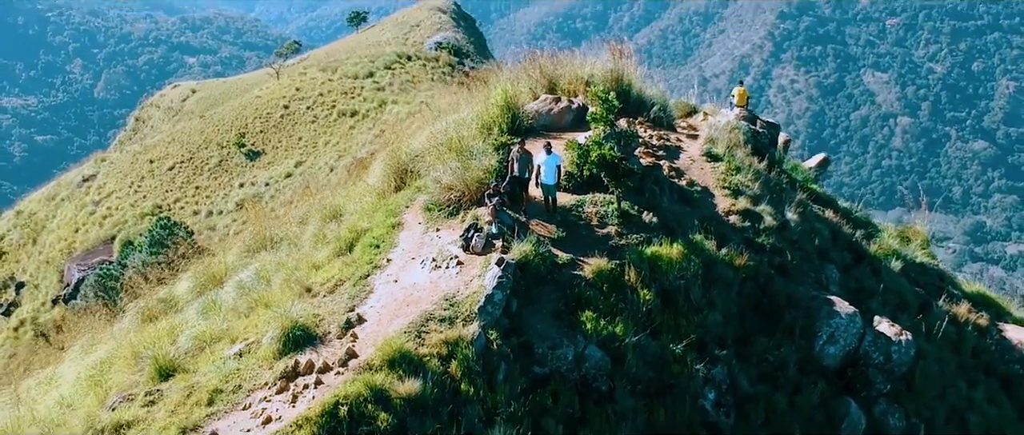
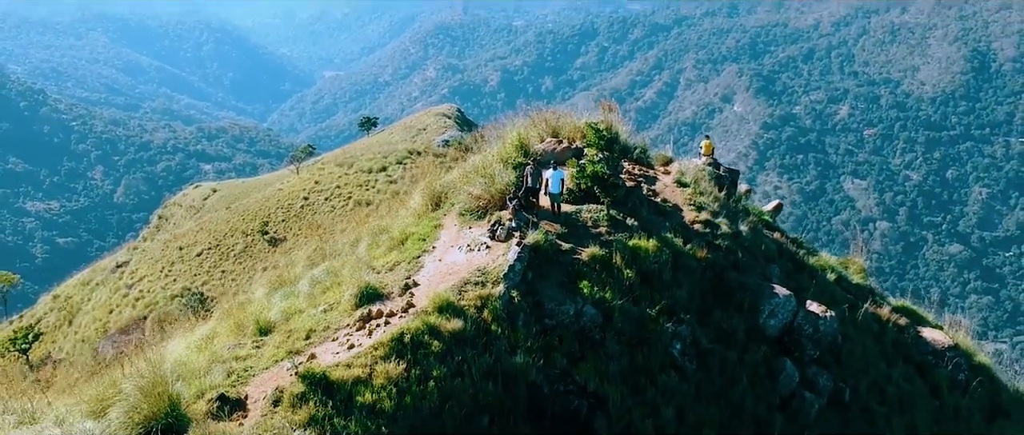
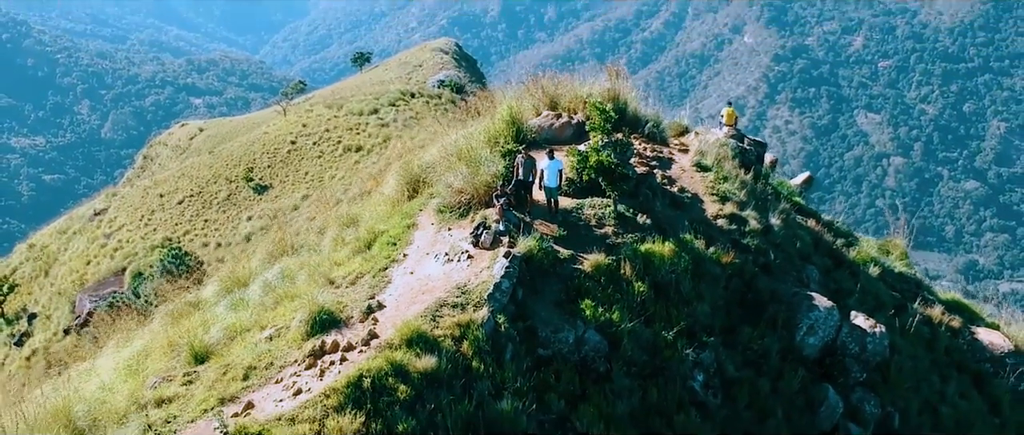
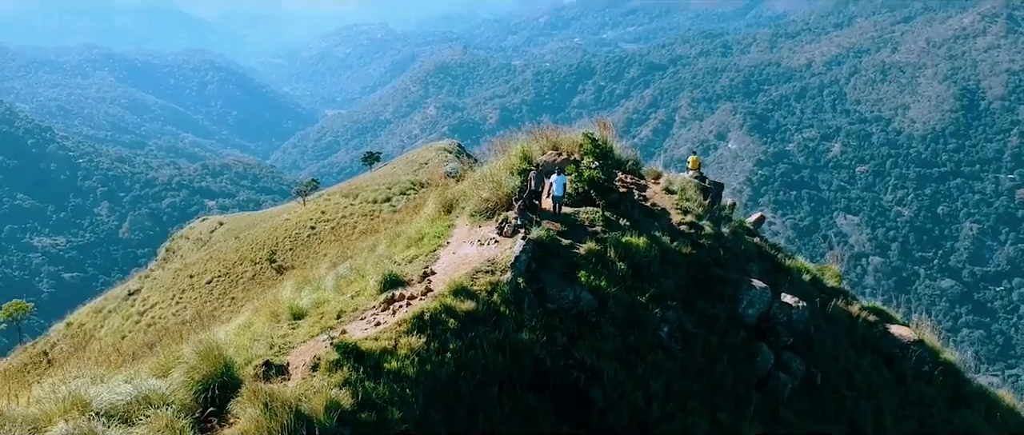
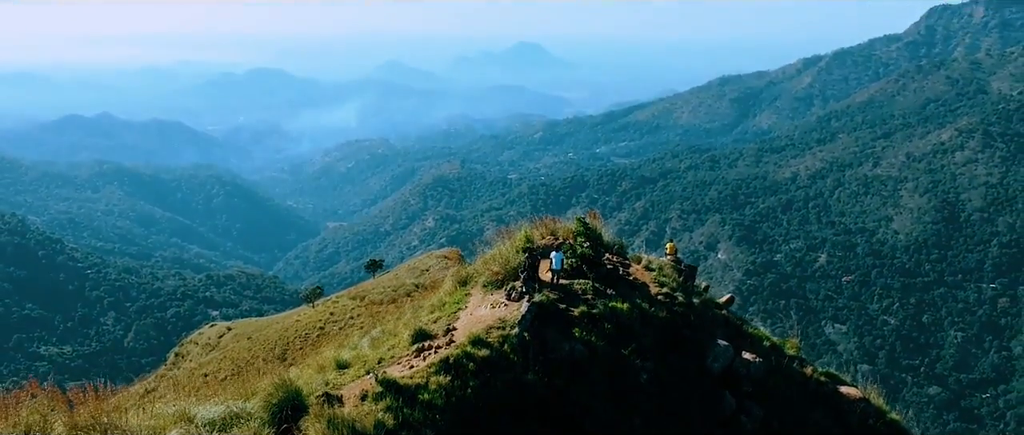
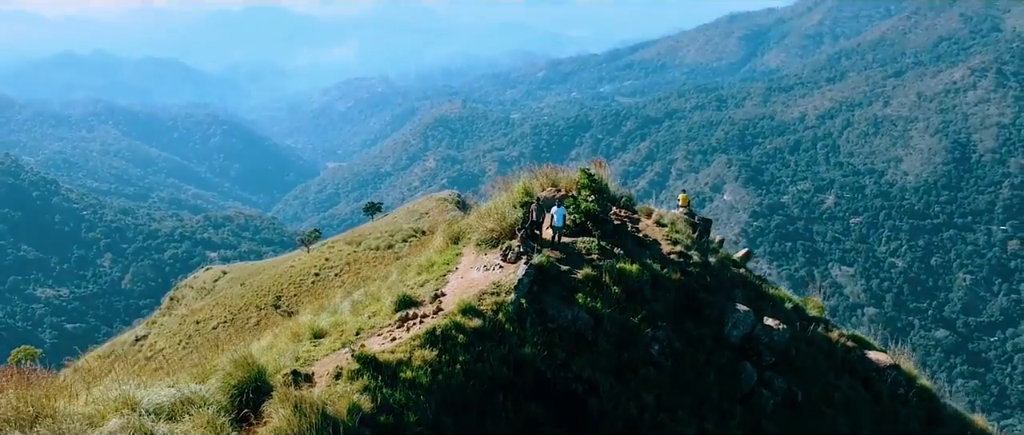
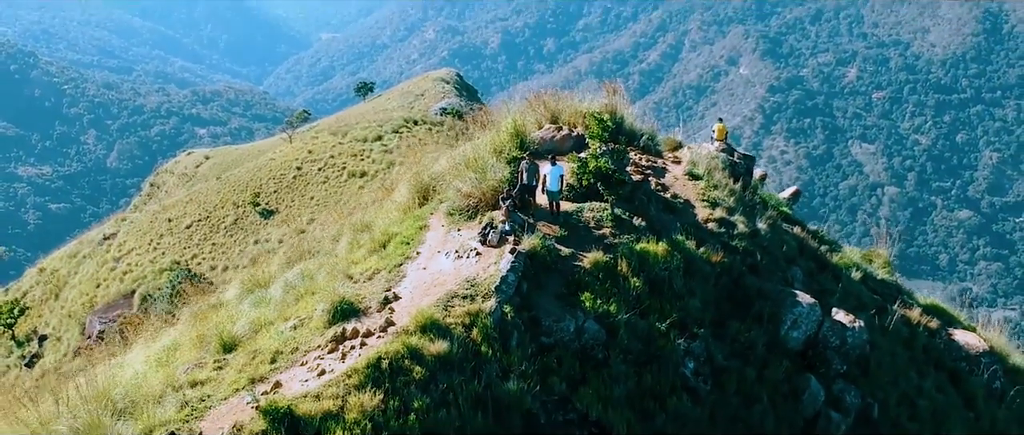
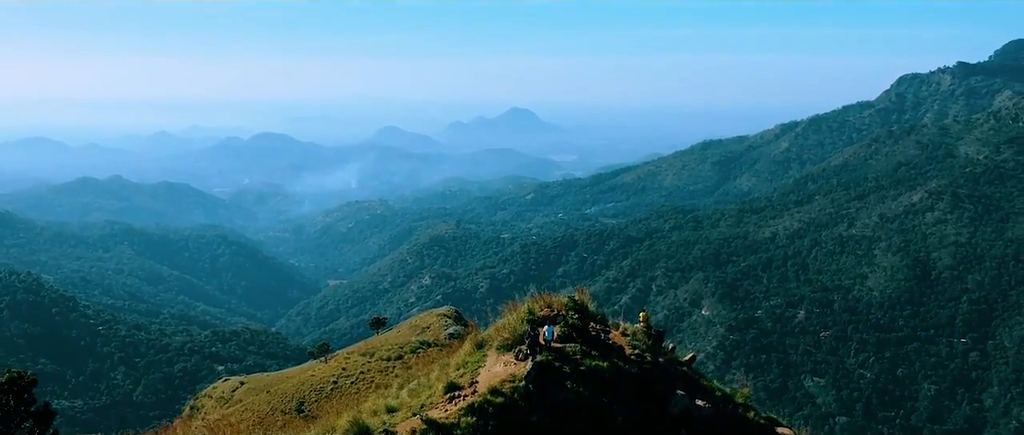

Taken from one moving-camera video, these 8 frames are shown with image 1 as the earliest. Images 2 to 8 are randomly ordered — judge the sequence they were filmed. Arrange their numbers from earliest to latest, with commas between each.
3, 7, 2, 4, 6, 5, 8
